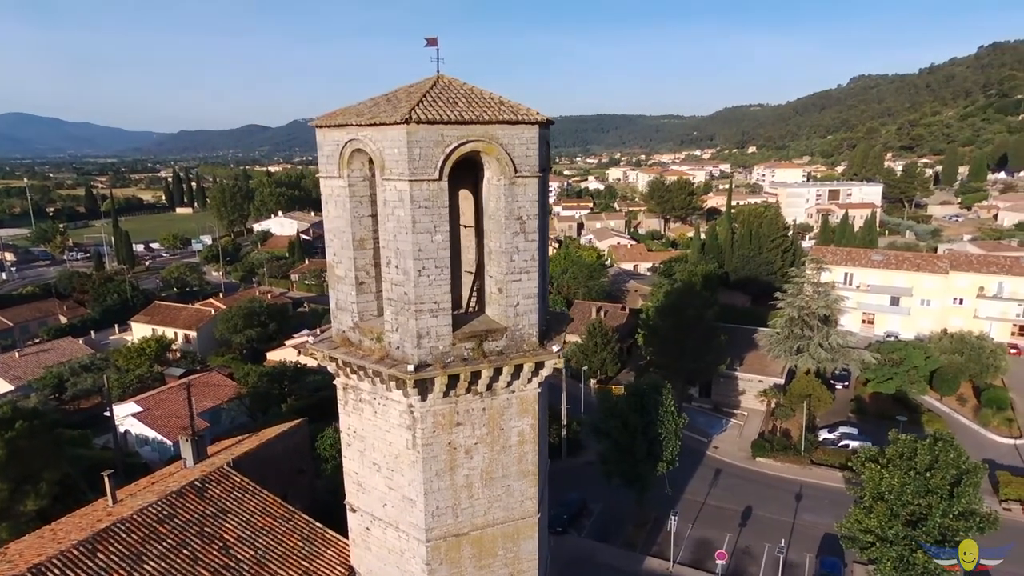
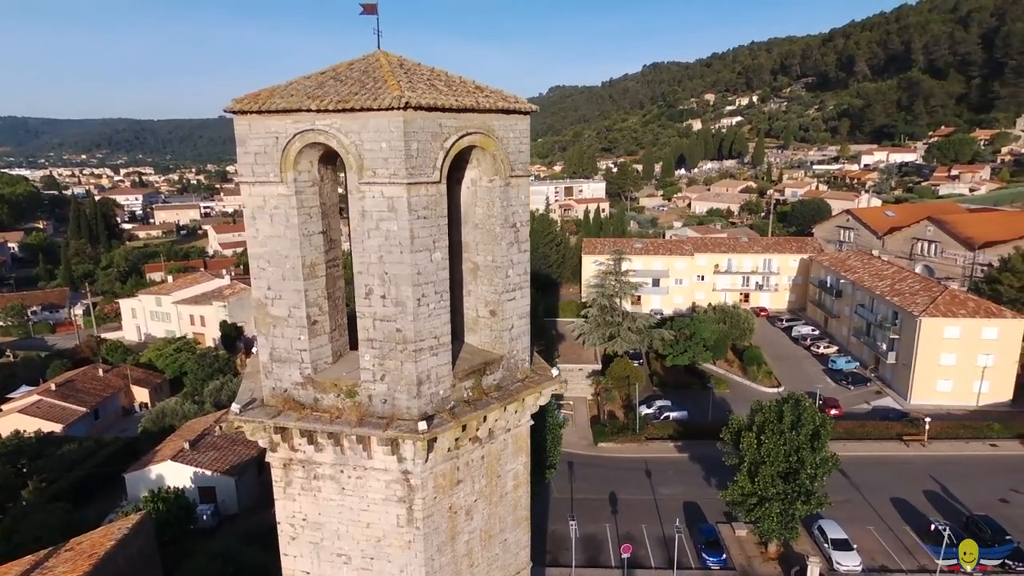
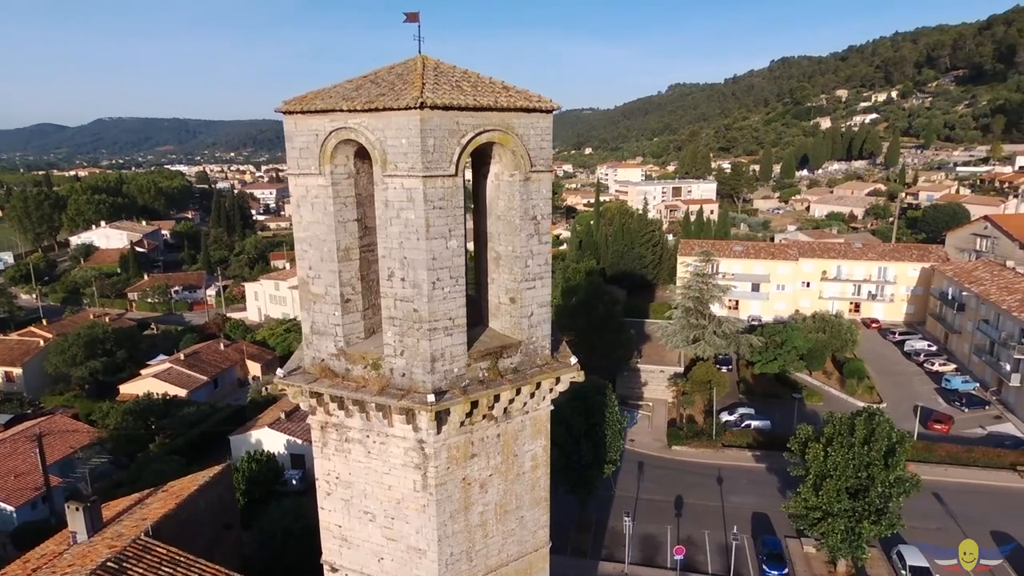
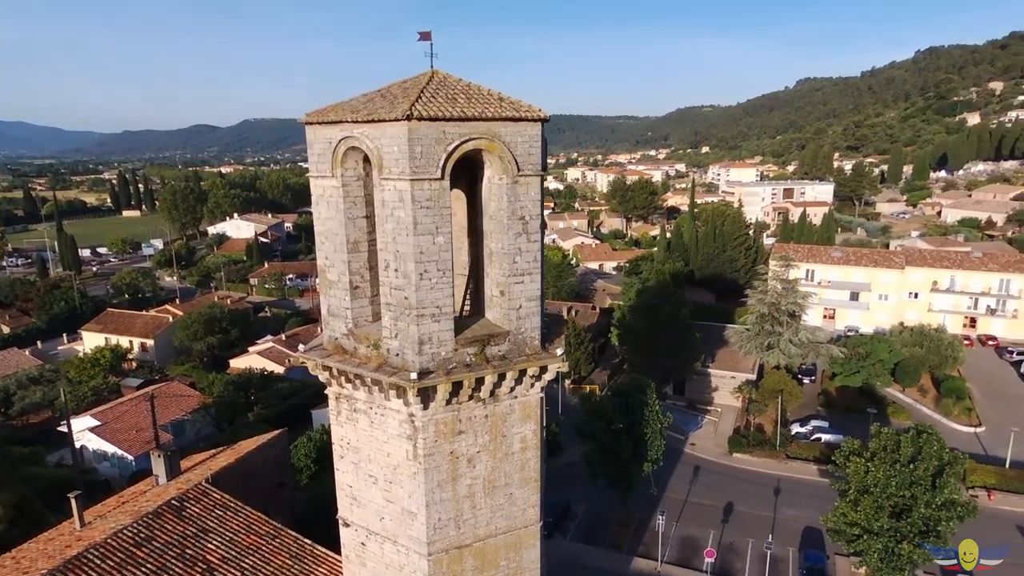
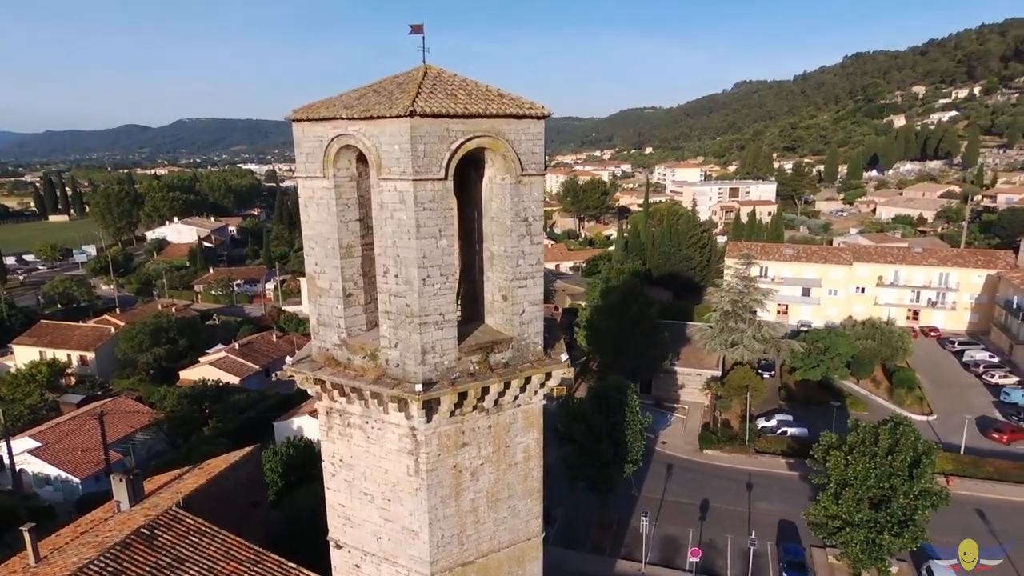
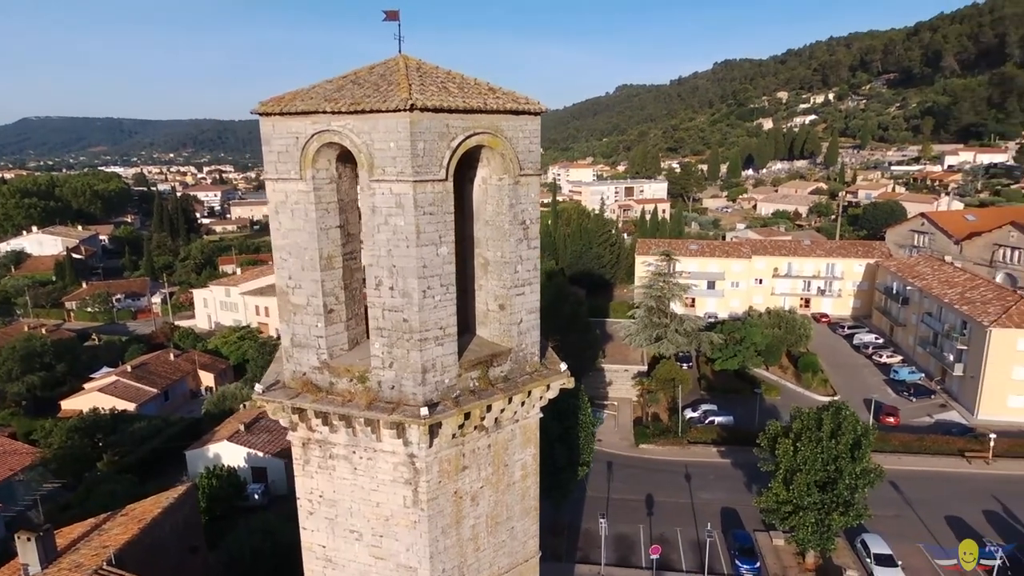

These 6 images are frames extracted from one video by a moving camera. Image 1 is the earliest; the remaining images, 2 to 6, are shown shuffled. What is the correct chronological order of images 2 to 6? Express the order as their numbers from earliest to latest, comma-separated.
4, 5, 3, 6, 2
